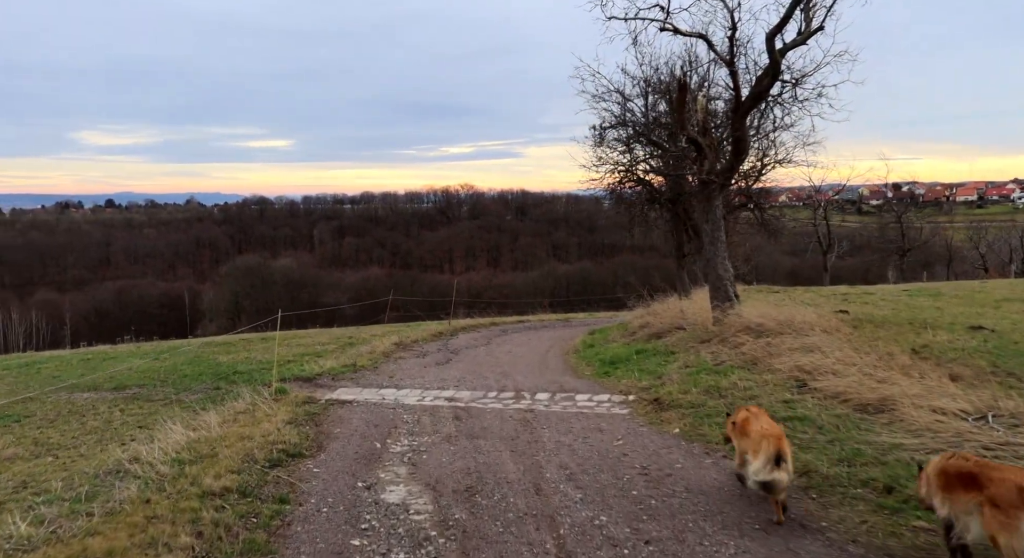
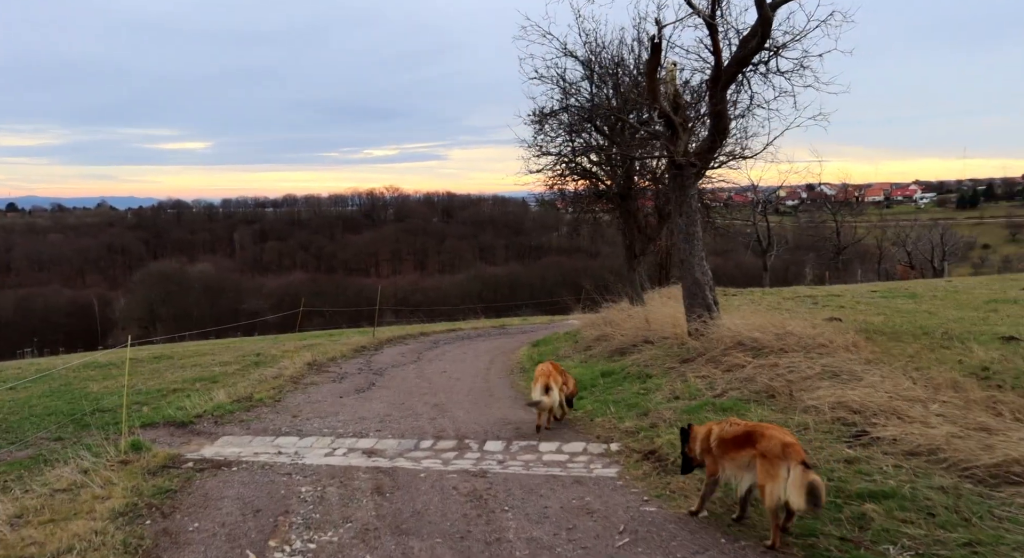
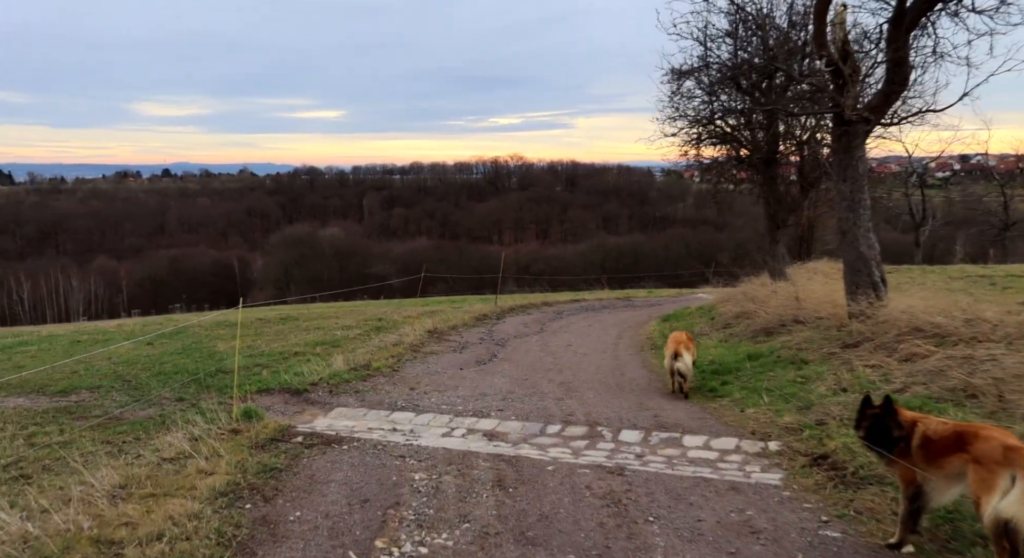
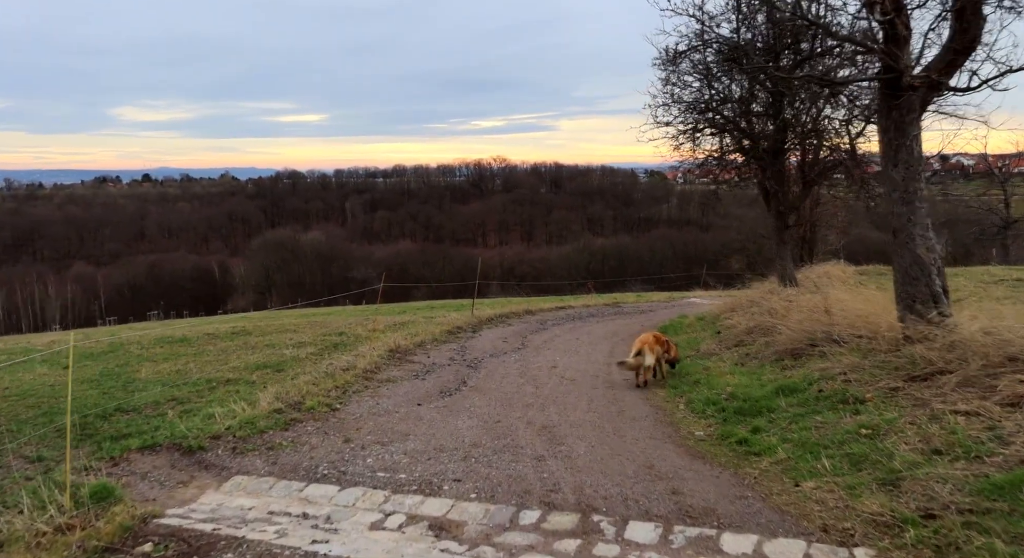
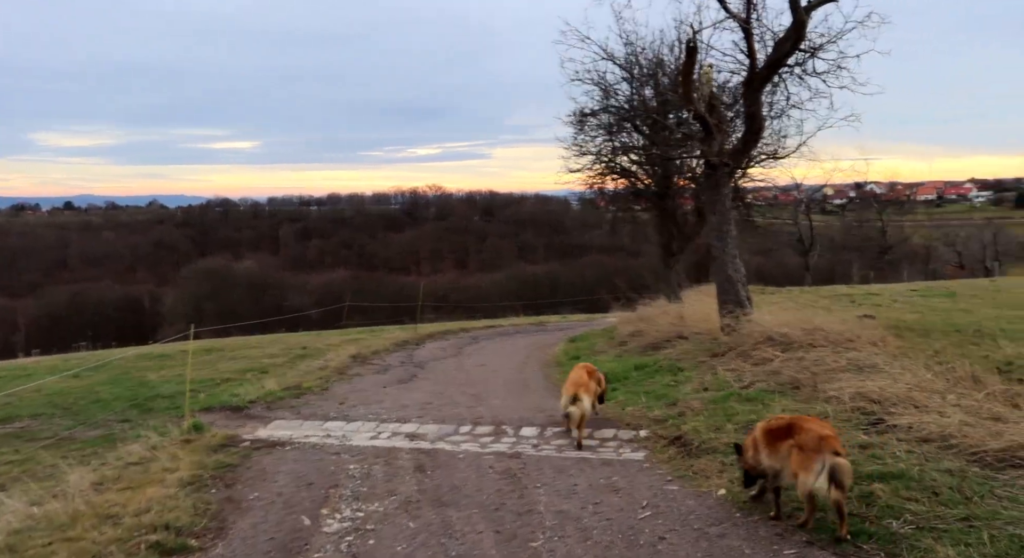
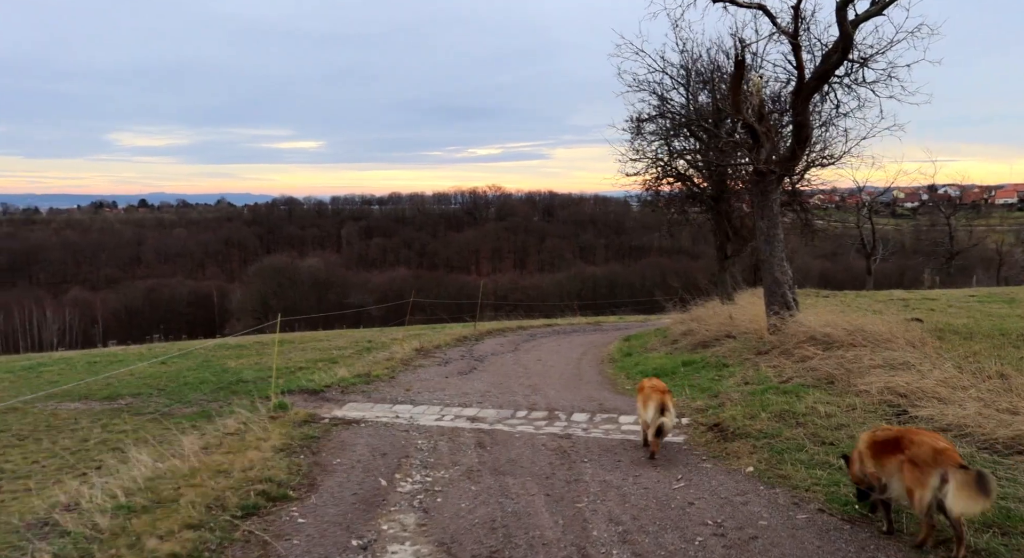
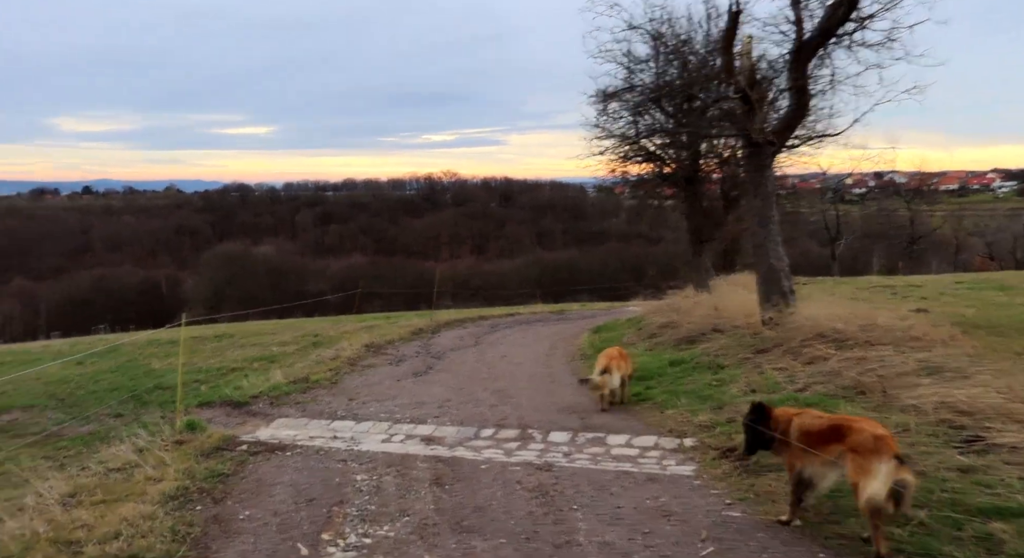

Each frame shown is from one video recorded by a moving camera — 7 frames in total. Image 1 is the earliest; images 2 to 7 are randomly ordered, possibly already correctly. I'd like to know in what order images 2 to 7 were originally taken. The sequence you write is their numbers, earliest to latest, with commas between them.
6, 5, 2, 7, 3, 4
